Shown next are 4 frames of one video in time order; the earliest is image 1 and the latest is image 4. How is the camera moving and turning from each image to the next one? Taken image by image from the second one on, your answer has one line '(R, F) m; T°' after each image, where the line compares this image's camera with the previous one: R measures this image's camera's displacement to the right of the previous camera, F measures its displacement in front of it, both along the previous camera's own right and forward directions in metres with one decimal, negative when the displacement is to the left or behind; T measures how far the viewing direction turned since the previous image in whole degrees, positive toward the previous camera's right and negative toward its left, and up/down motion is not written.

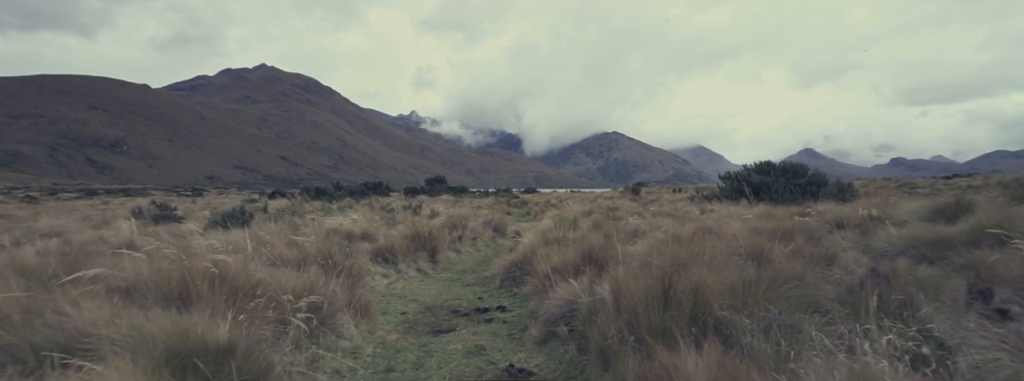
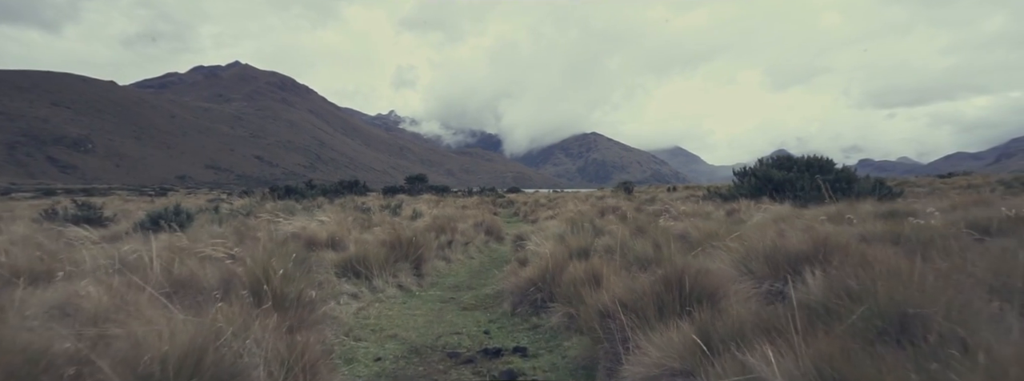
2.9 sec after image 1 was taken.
(-0.5, +2.3) m; +2°
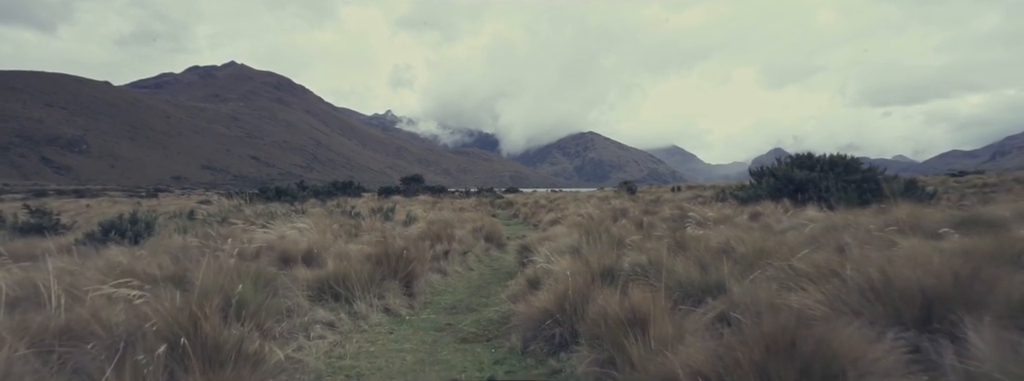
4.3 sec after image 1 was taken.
(-0.1, +1.3) m; 0°
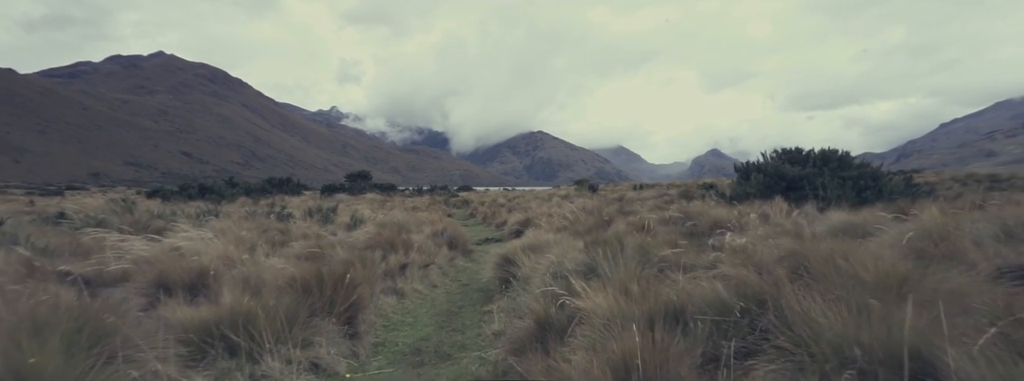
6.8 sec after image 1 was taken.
(-0.4, +2.3) m; +6°
